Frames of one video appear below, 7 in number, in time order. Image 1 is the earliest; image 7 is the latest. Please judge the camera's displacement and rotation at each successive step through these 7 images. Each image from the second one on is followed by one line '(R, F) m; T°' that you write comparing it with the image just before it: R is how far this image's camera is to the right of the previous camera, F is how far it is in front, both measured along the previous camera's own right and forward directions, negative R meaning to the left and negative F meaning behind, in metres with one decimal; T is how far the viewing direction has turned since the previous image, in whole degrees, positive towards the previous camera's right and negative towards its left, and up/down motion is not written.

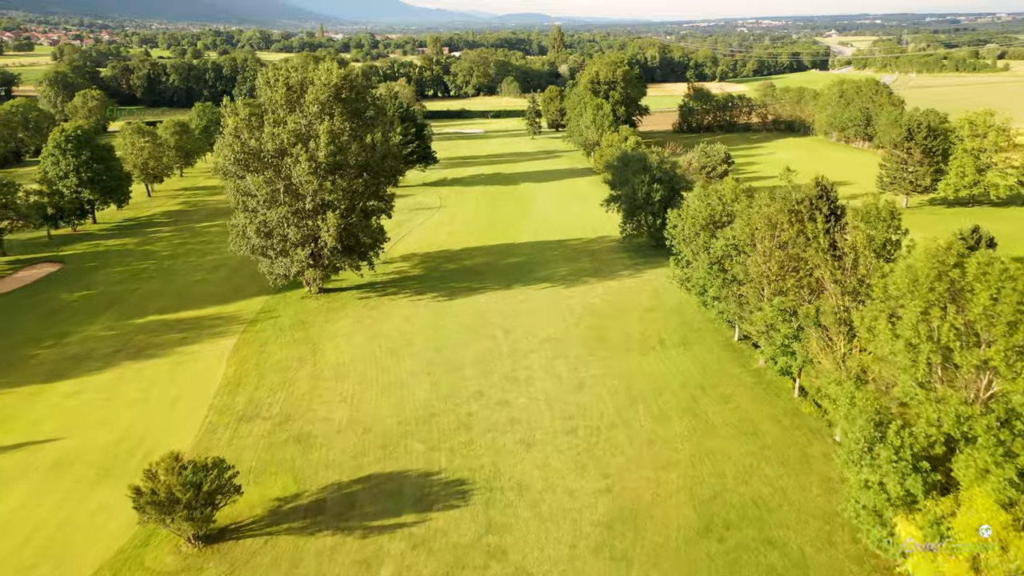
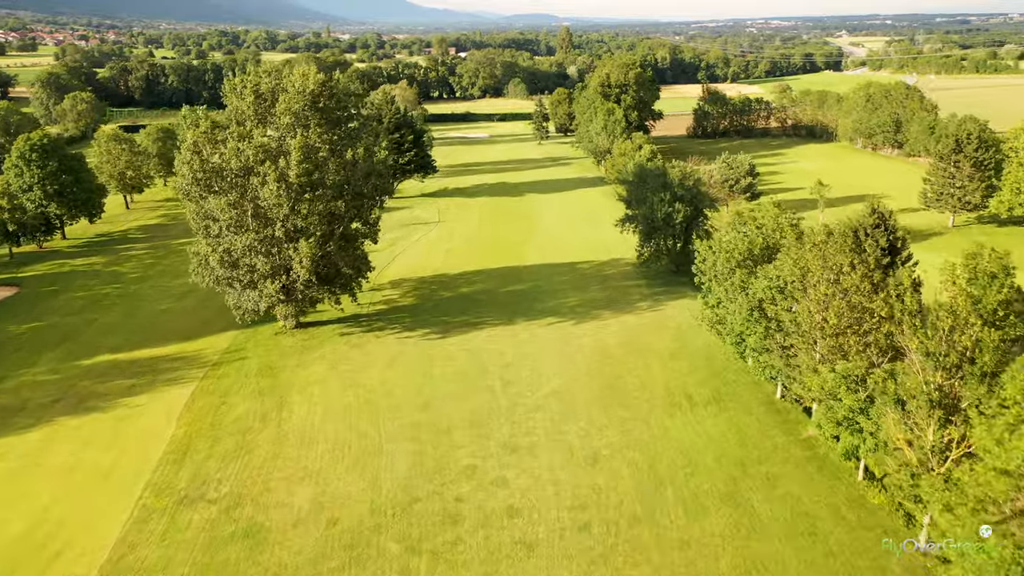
(+0.2, +4.6) m; -1°
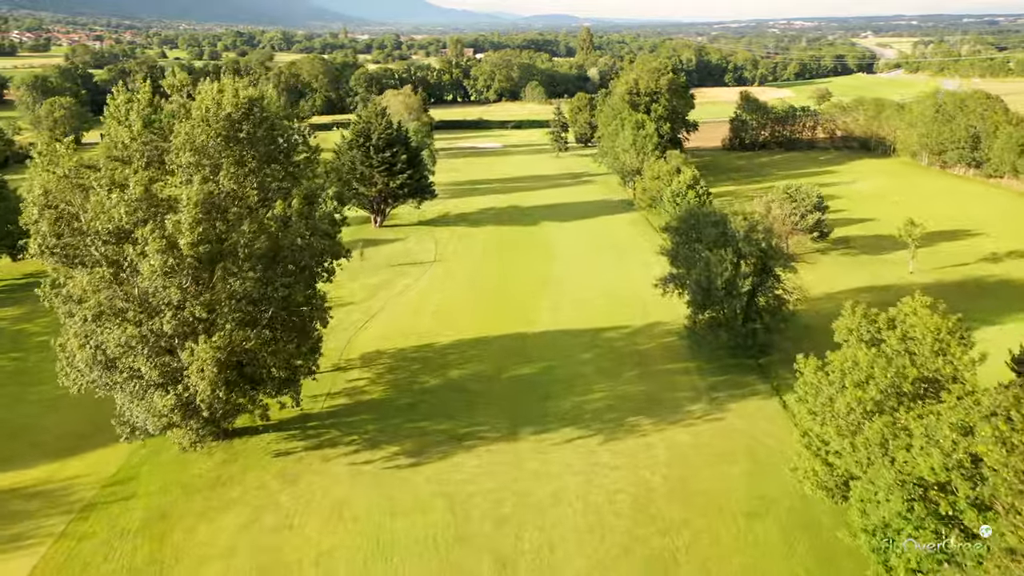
(+0.4, +9.4) m; -1°
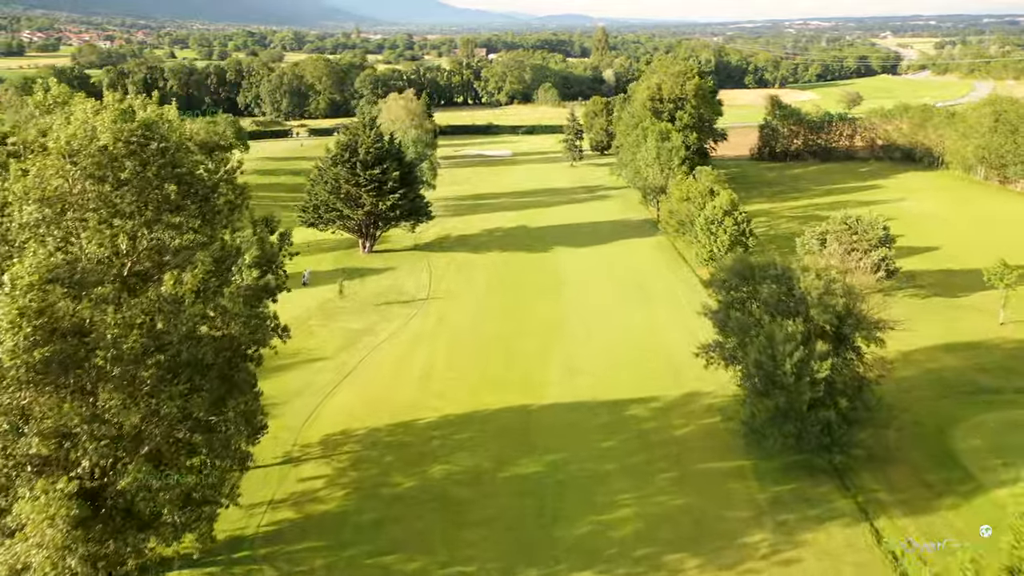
(+0.3, +6.5) m; -1°
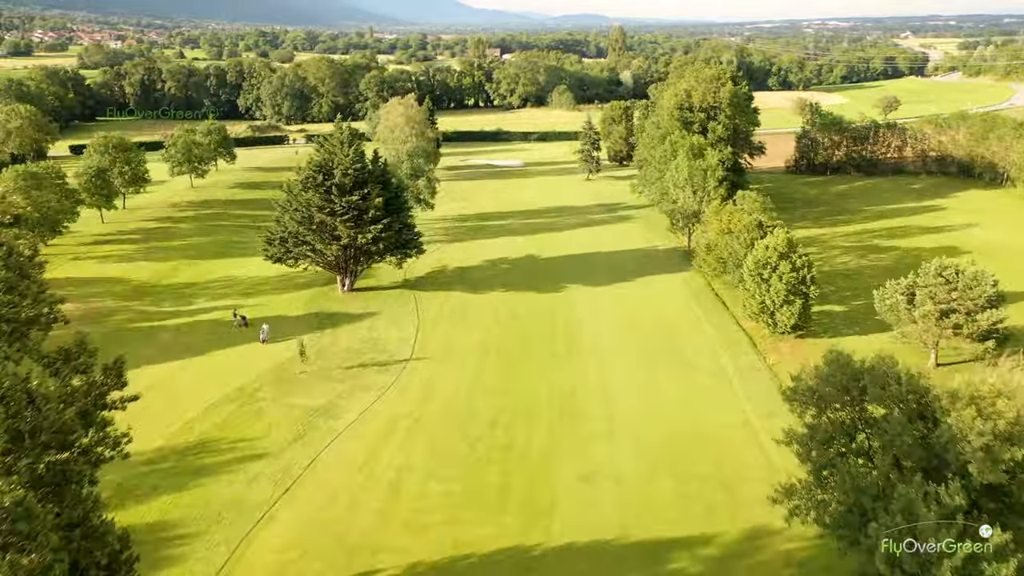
(+0.4, +7.3) m; -1°
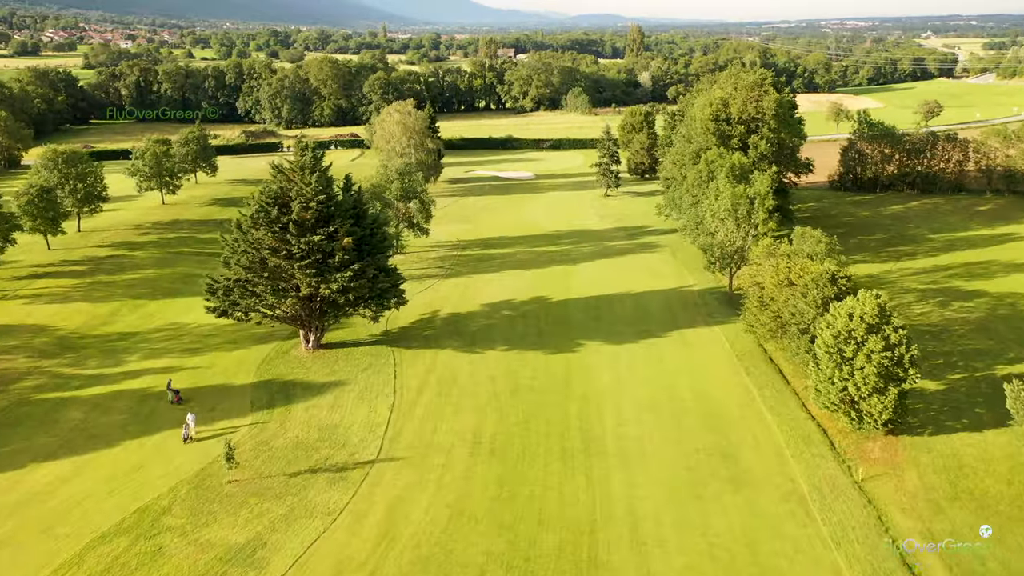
(+0.4, +7.5) m; -1°
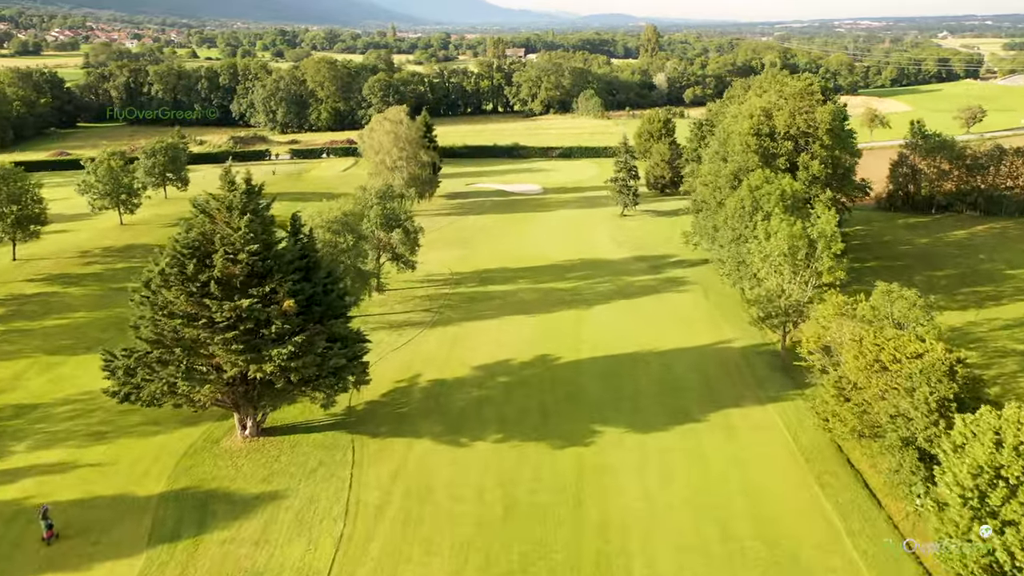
(+0.4, +7.4) m; -1°
